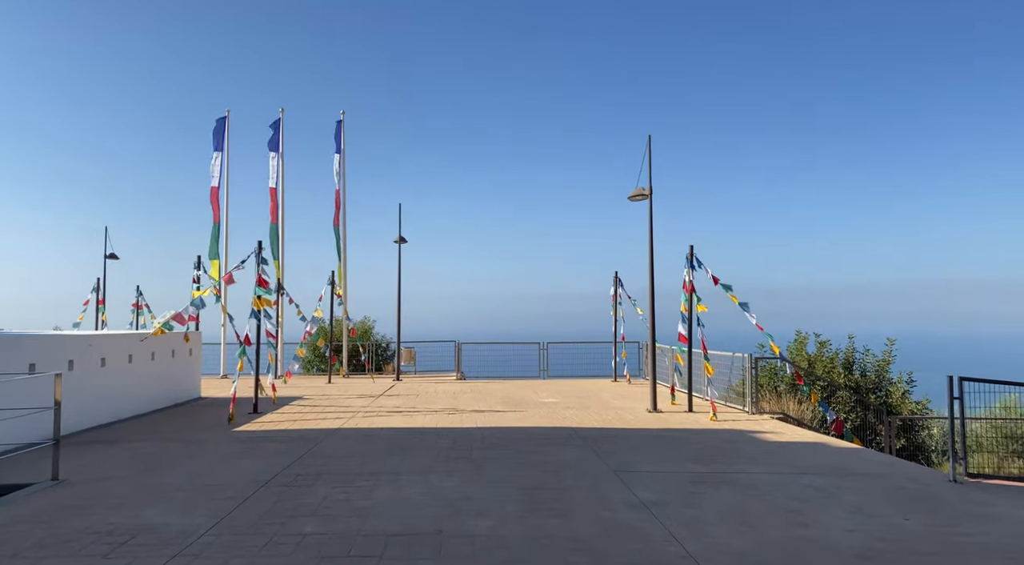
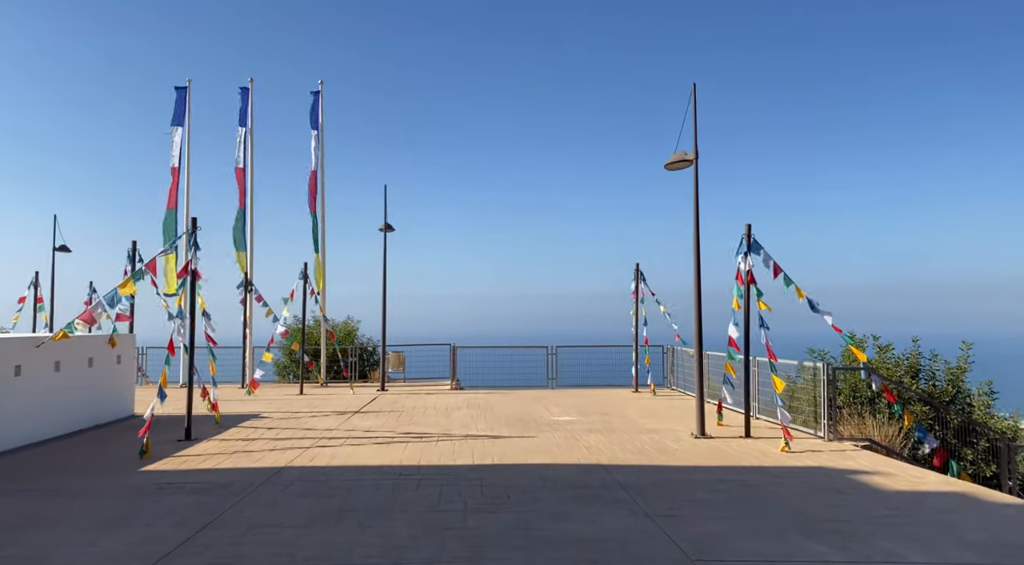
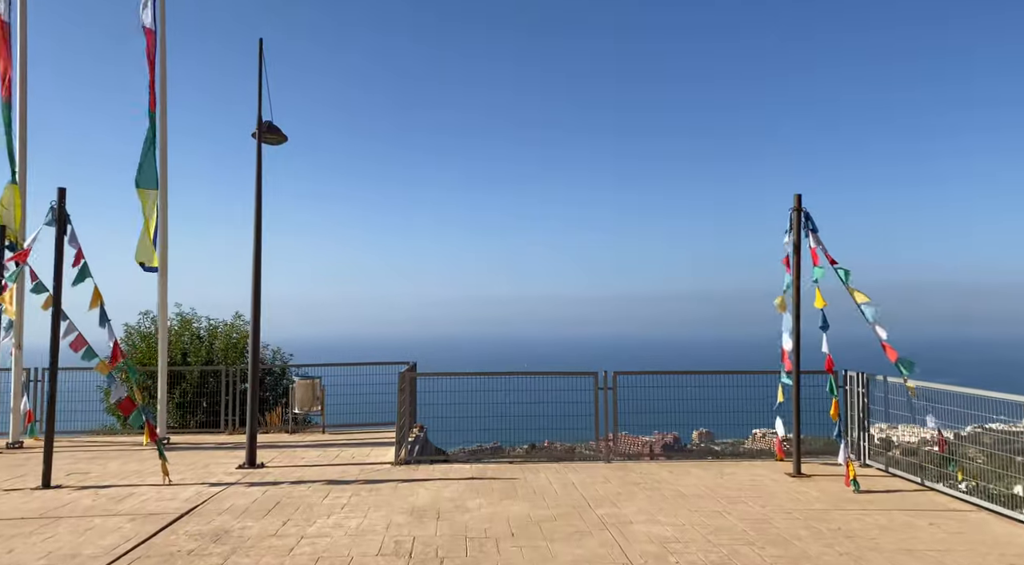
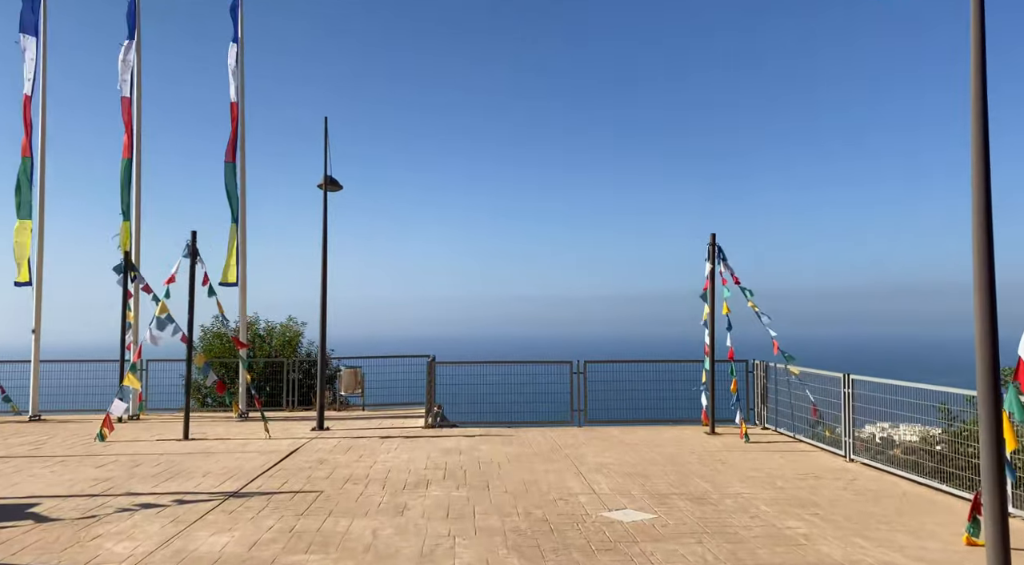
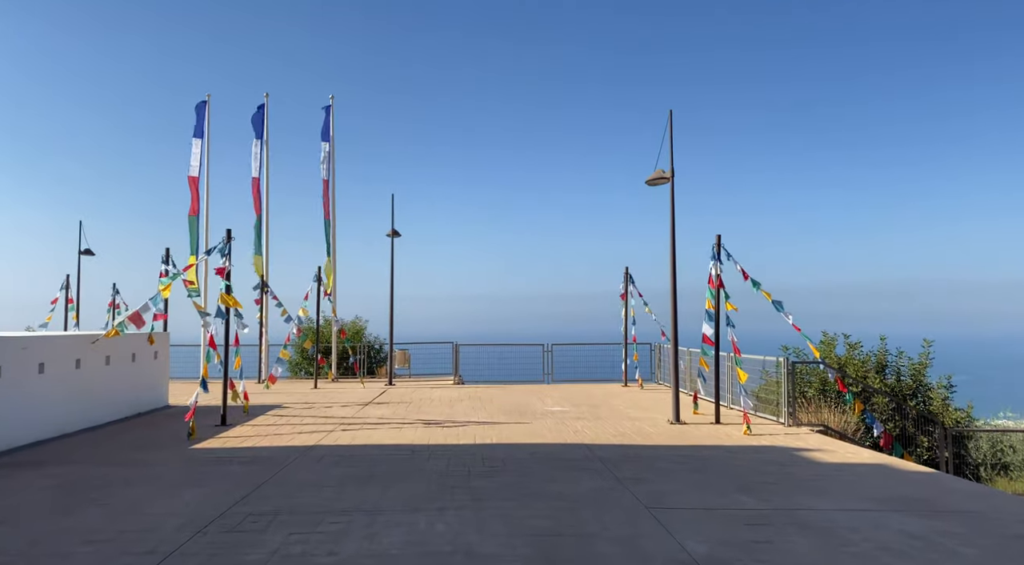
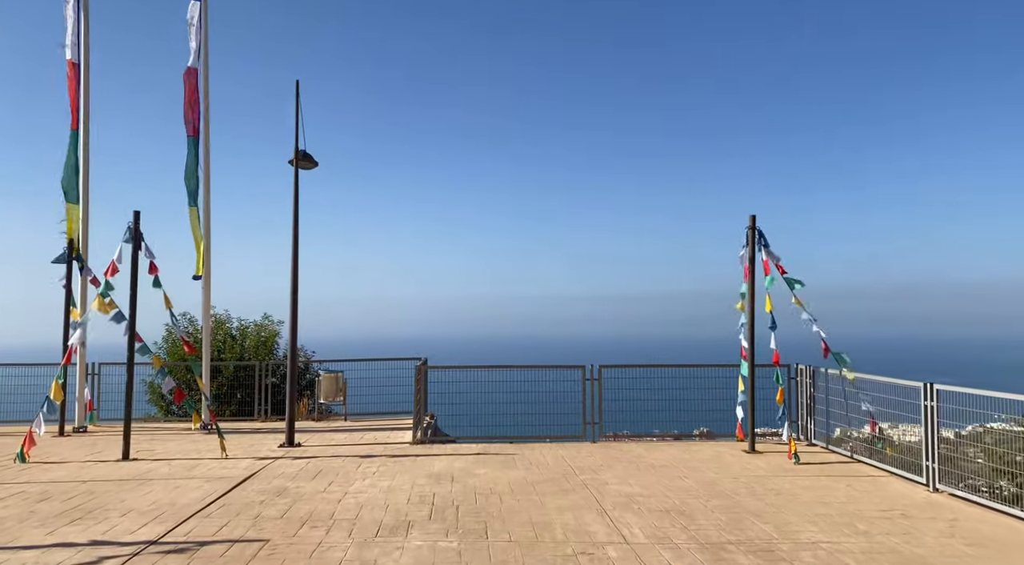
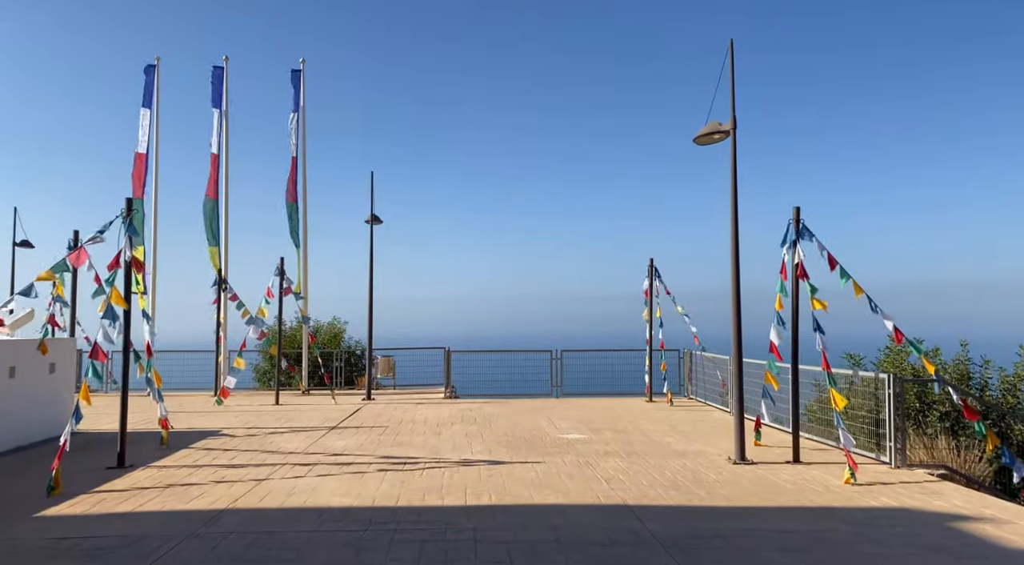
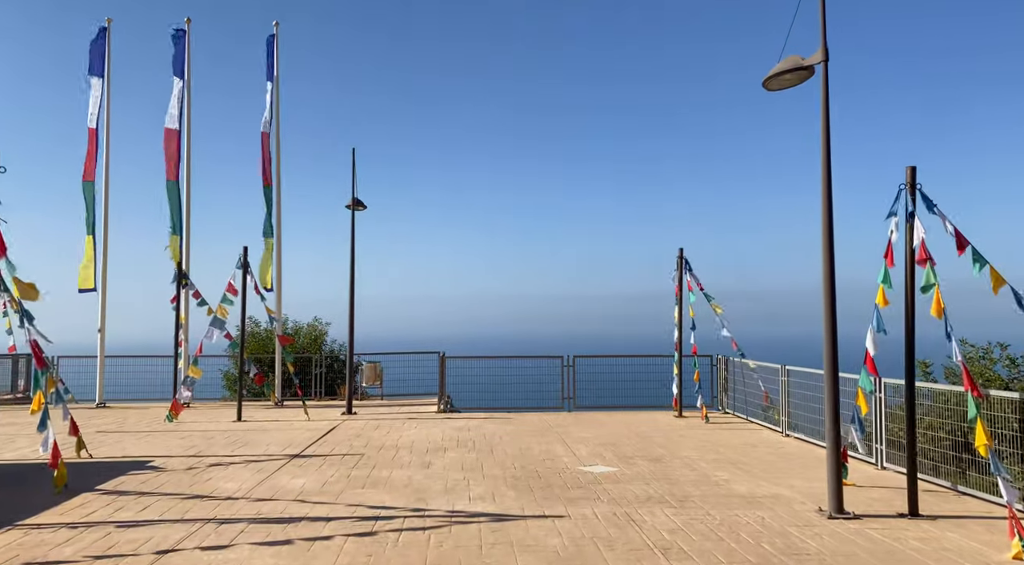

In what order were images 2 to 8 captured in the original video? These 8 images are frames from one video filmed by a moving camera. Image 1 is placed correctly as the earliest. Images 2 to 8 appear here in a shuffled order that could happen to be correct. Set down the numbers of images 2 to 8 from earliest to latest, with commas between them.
5, 2, 7, 8, 4, 6, 3
